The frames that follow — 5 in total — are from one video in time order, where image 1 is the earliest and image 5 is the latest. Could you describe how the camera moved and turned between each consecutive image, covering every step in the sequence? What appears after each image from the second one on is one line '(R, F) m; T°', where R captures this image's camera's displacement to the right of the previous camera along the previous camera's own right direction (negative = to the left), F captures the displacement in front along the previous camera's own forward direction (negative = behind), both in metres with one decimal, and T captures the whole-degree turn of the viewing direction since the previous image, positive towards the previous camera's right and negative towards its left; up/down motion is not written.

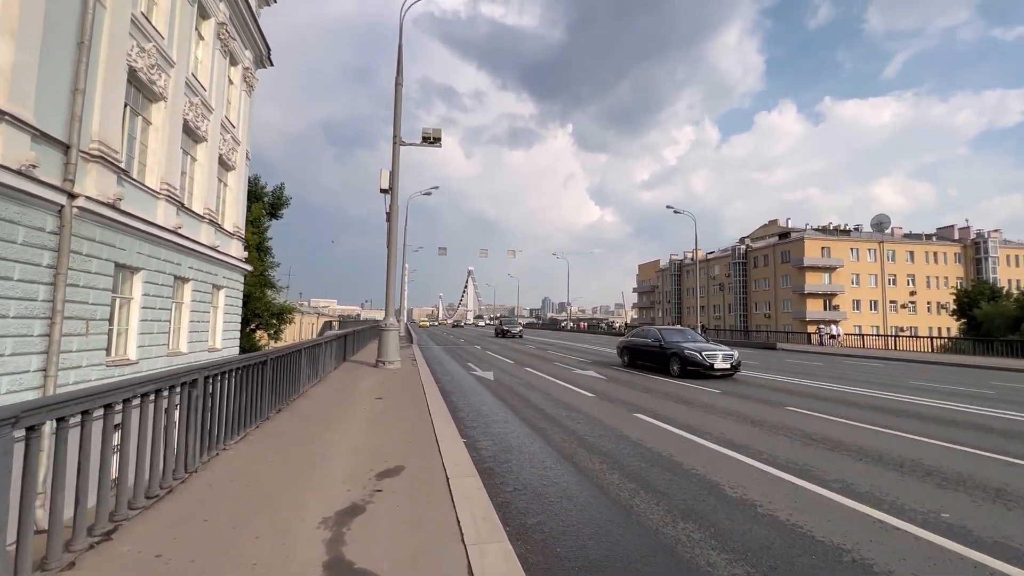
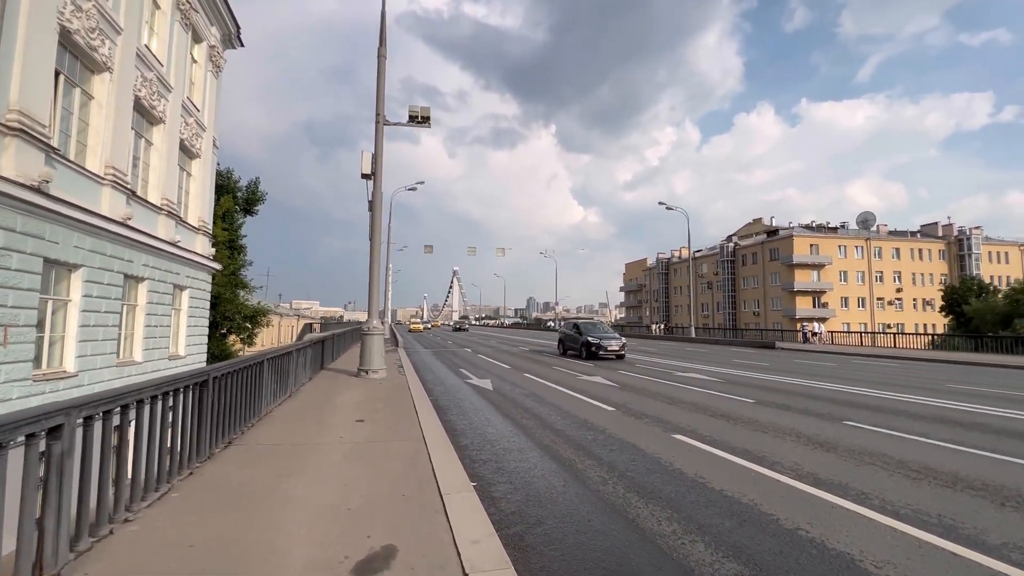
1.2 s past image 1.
(-0.4, +1.6) m; +2°
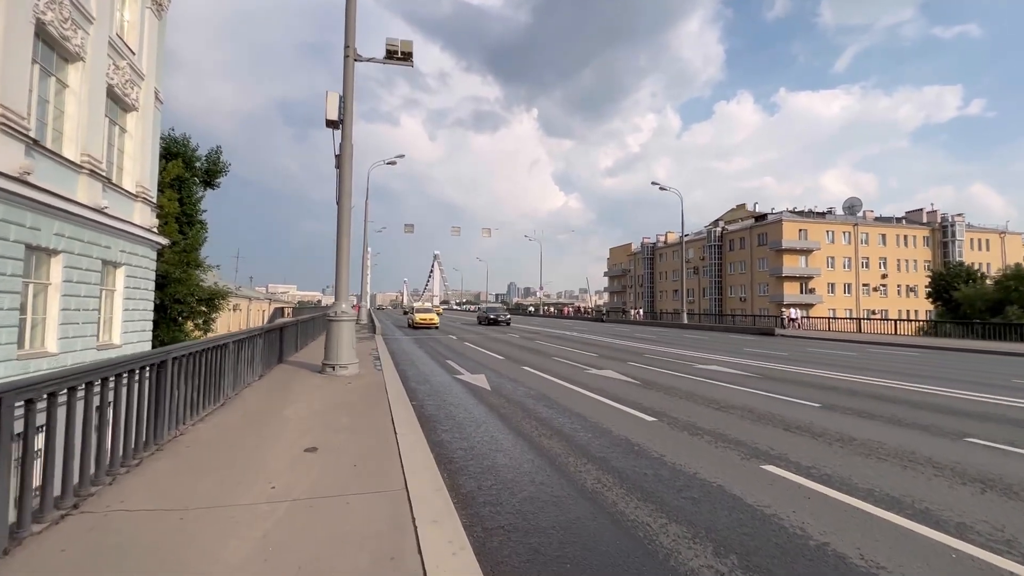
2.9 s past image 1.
(-0.4, +2.2) m; +2°
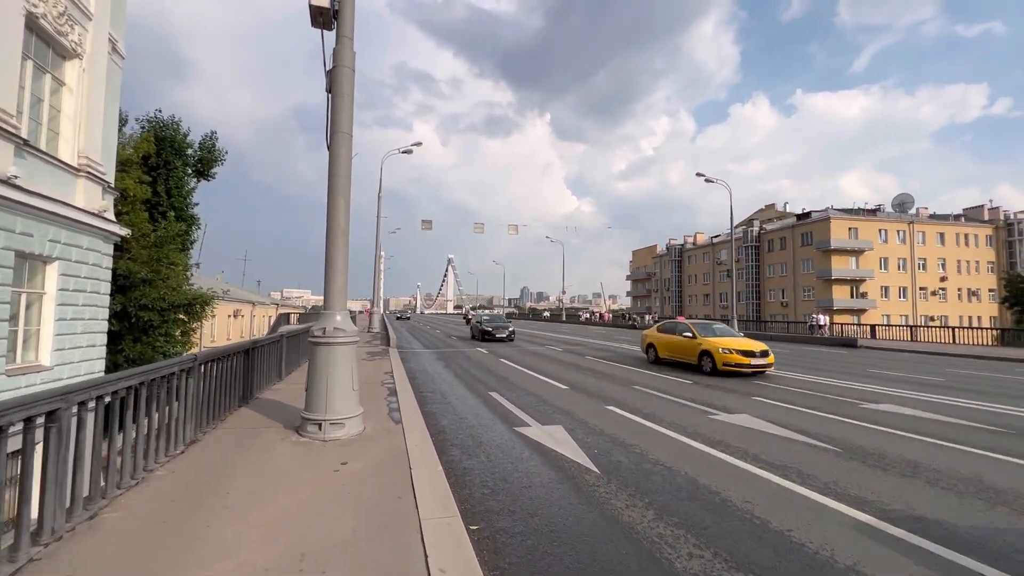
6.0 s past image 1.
(-1.0, +4.0) m; -2°
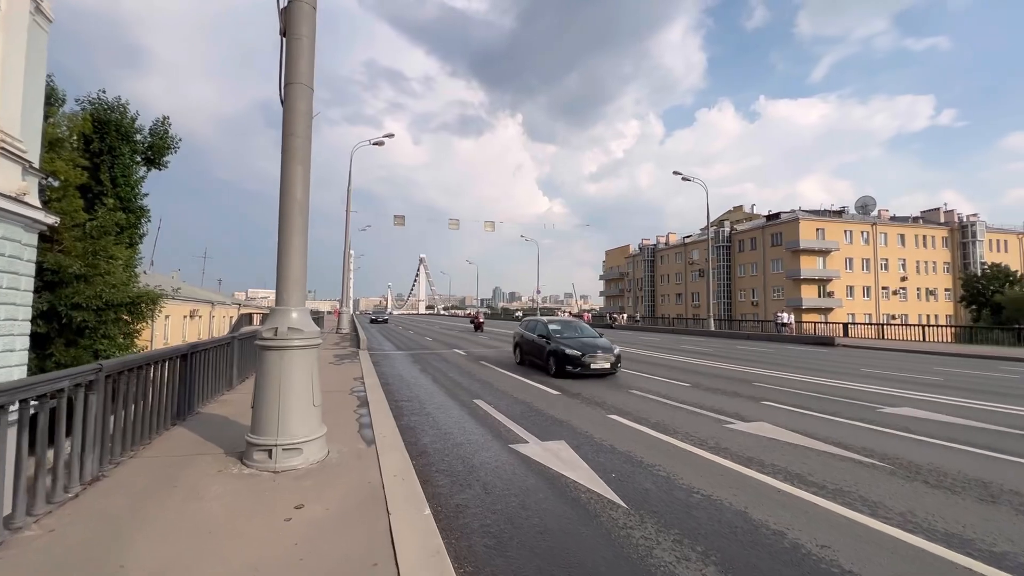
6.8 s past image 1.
(-0.3, +1.1) m; +3°
